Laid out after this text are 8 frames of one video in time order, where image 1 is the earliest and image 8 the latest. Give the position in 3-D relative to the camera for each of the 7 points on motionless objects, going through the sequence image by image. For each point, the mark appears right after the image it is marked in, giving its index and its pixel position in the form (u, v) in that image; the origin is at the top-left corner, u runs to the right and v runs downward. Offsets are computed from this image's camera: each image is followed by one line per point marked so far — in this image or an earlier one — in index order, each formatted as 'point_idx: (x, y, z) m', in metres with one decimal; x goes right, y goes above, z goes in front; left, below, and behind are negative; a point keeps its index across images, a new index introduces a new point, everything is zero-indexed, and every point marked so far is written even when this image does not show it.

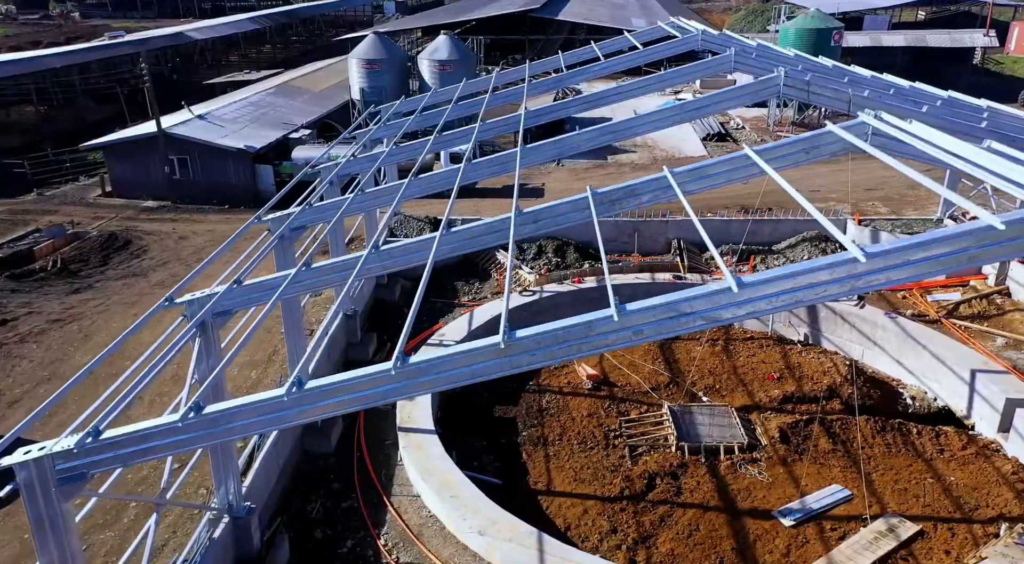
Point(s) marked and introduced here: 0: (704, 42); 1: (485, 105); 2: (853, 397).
0: (+3.4, +4.2, +12.3) m
1: (-0.5, +3.0, +11.6) m
2: (+5.4, -1.8, +10.9) m
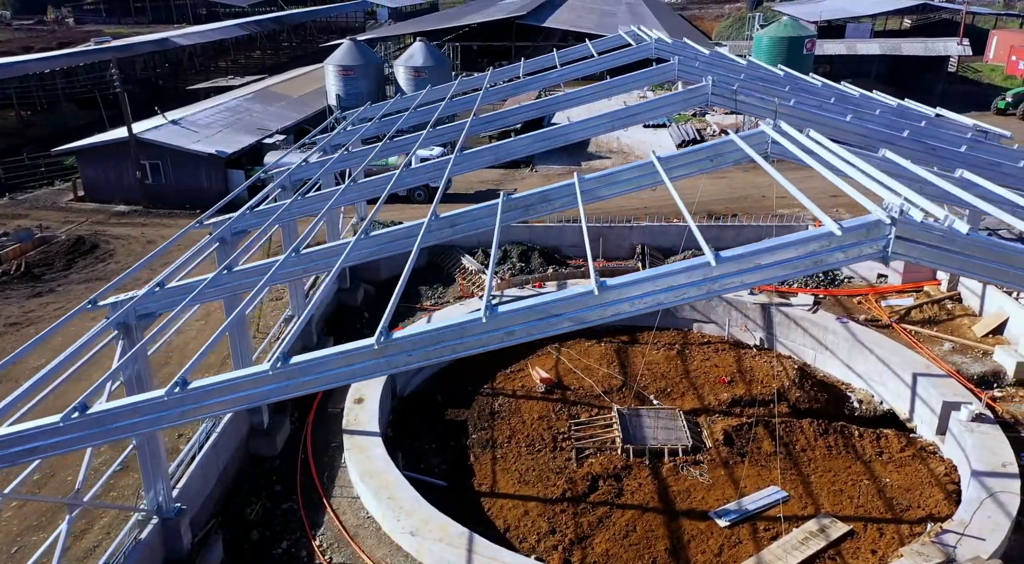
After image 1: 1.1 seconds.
0: (+2.6, +4.1, +12.5) m
1: (-1.3, +2.9, +11.8) m
2: (+4.6, -1.9, +11.1) m
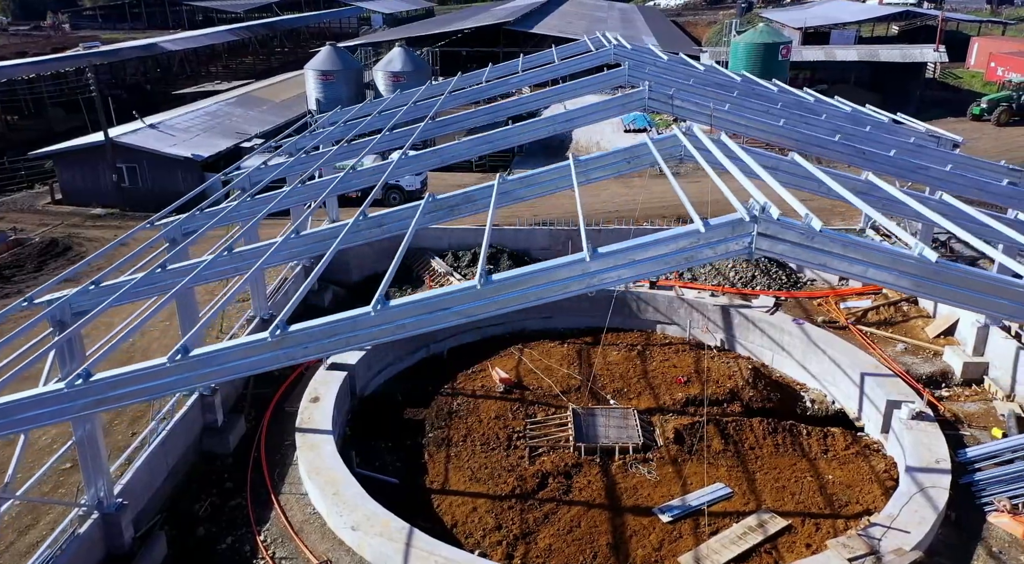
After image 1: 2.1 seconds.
0: (+1.9, +4.1, +12.7) m
1: (-2.0, +2.9, +11.9) m
2: (+3.9, -1.9, +11.3) m
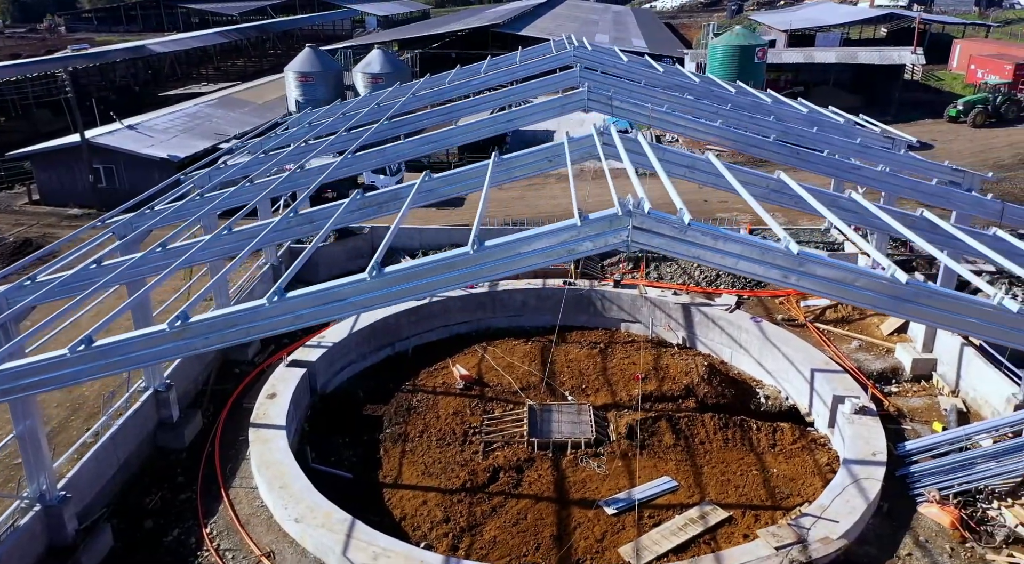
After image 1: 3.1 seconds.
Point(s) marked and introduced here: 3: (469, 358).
0: (+1.2, +4.1, +12.9) m
1: (-2.7, +2.9, +12.1) m
2: (+3.2, -1.9, +11.5) m
3: (-0.8, -1.4, +13.0) m
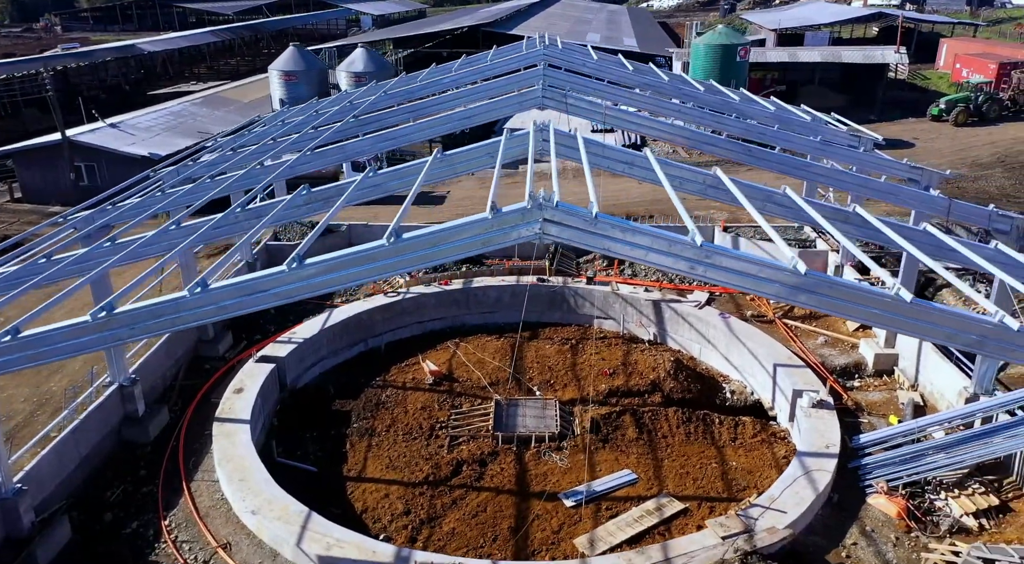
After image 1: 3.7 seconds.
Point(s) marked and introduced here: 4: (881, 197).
0: (+0.7, +4.2, +13.0) m
1: (-3.2, +2.9, +12.2) m
2: (+2.7, -1.8, +11.6) m
3: (-1.3, -1.3, +13.1) m
4: (+4.4, +1.0, +8.5) m
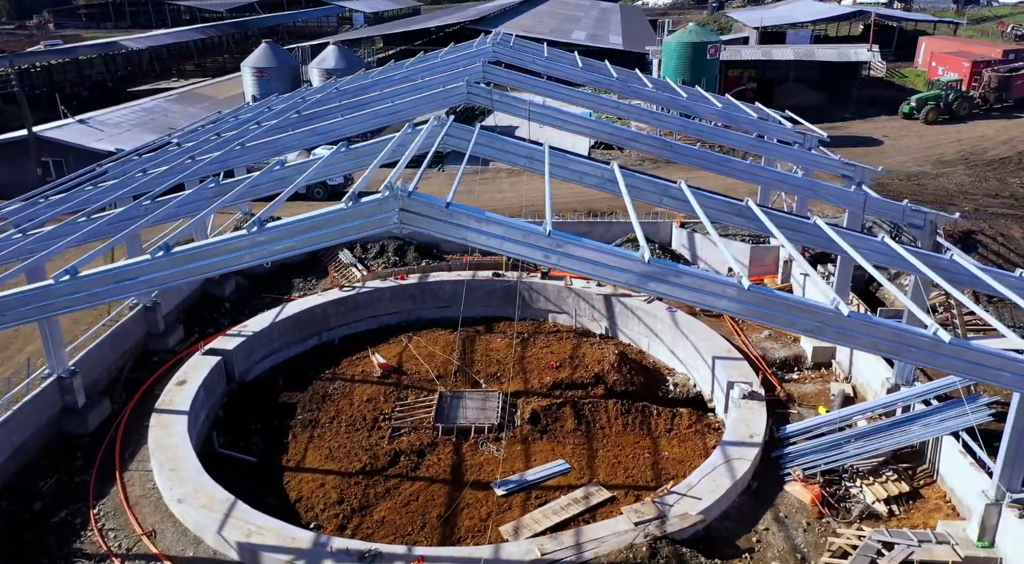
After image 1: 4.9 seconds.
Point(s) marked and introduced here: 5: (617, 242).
0: (-0.3, +4.3, +13.2) m
1: (-4.1, +3.0, +12.3) m
2: (+1.8, -1.7, +11.8) m
3: (-2.3, -1.2, +13.3) m
4: (+3.5, +1.1, +8.7) m
5: (+2.5, +0.9, +16.4) m
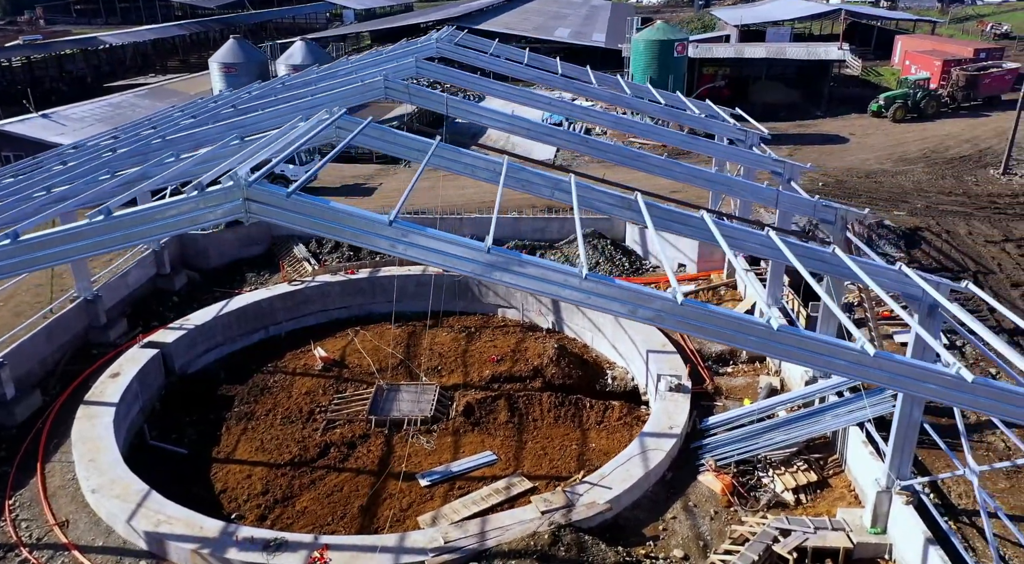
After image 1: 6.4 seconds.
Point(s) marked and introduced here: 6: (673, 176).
0: (-1.3, +4.4, +13.2) m
1: (-5.2, +3.2, +12.4) m
2: (+0.7, -1.6, +11.9) m
3: (-3.3, -1.1, +13.3) m
4: (+2.5, +1.2, +8.8) m
5: (+1.4, +1.1, +16.5) m
6: (+2.1, +1.4, +8.9) m
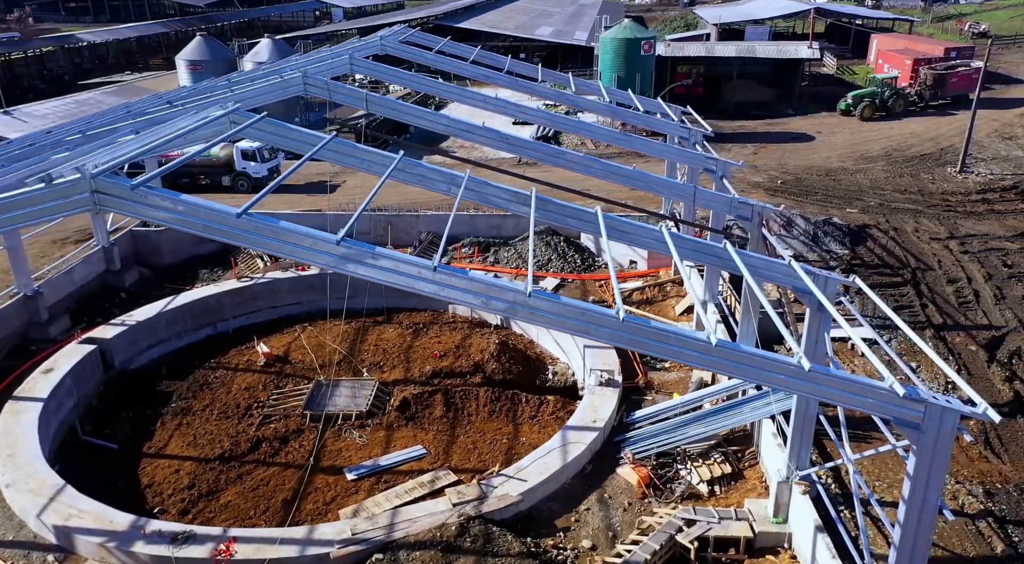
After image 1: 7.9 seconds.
0: (-2.4, +4.5, +13.3) m
1: (-6.2, +3.2, +12.4) m
2: (-0.3, -1.5, +12.0) m
3: (-4.4, -1.1, +13.4) m
4: (+1.5, +1.3, +8.9) m
5: (+0.3, +1.1, +16.6) m
6: (+1.1, +1.4, +9.0) m
